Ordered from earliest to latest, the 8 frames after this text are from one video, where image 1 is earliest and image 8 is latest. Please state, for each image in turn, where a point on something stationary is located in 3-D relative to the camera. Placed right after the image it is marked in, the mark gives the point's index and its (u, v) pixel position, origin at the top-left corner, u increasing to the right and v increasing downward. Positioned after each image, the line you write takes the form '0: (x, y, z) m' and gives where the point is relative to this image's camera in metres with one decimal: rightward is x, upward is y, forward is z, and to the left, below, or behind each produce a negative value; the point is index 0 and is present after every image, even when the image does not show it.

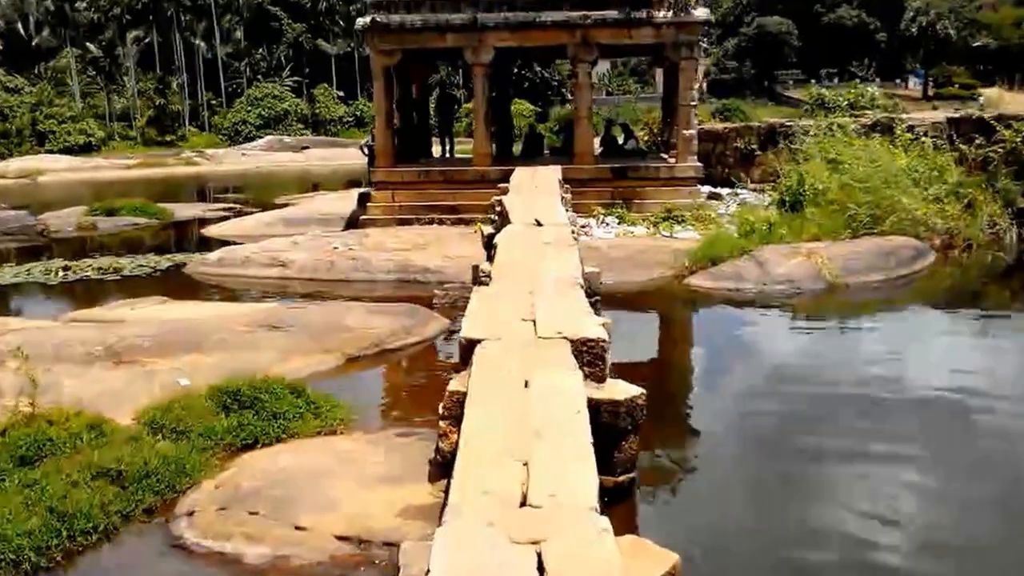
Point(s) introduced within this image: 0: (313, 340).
0: (-1.7, -0.5, +9.5) m
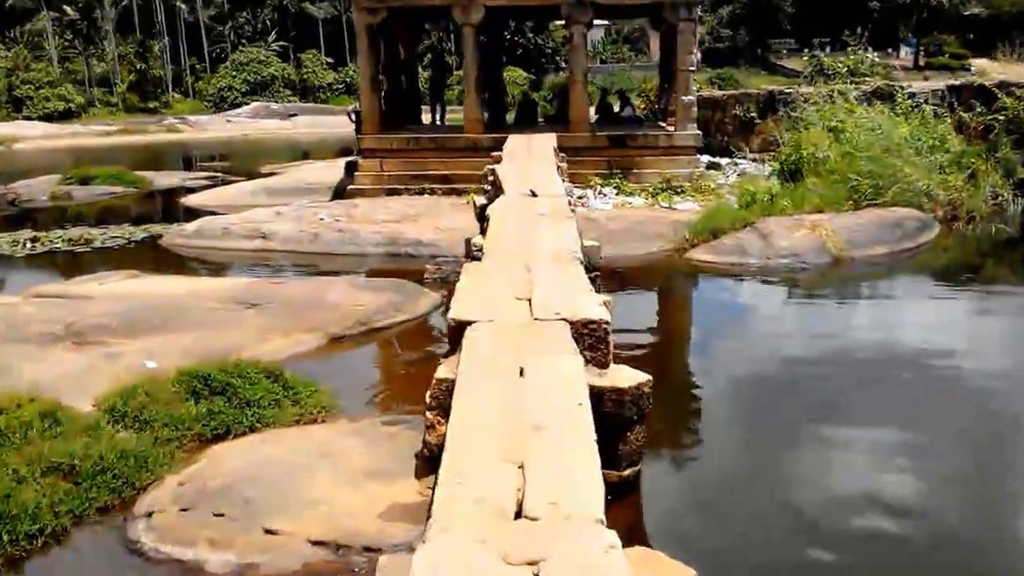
0: (-1.7, -0.3, +9.0) m
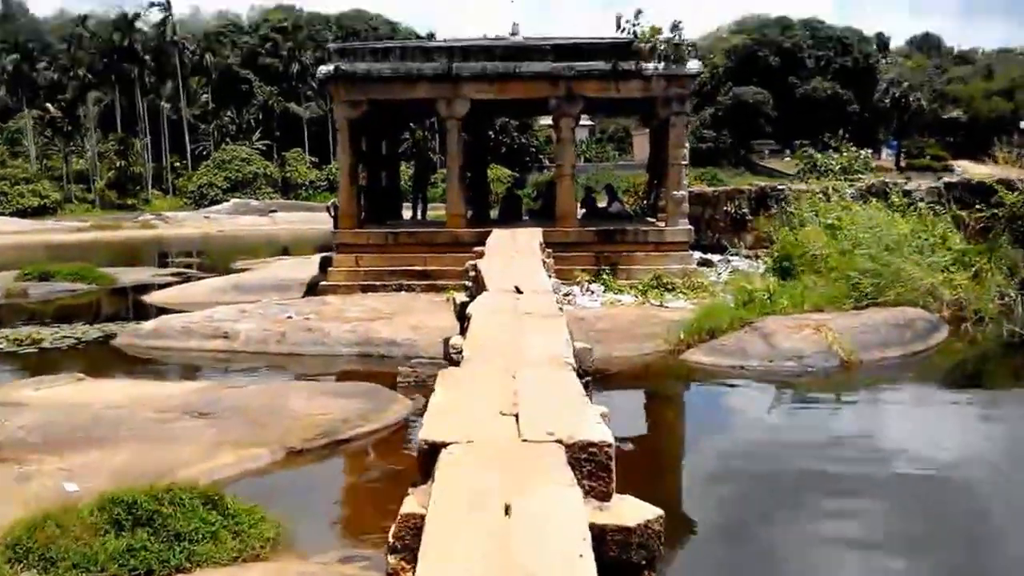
0: (-1.9, -1.0, +8.0) m
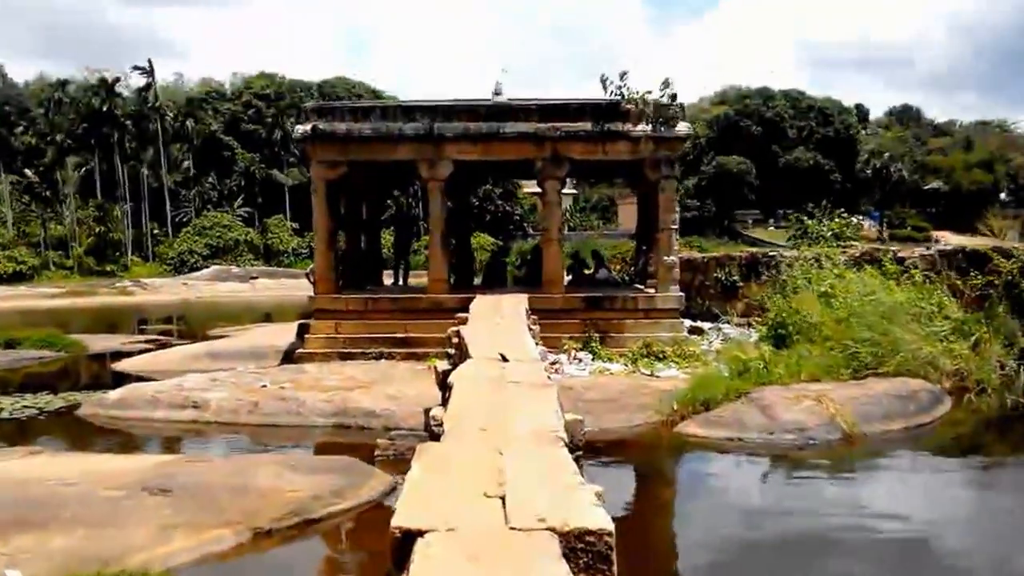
0: (-2.0, -1.4, +7.3) m
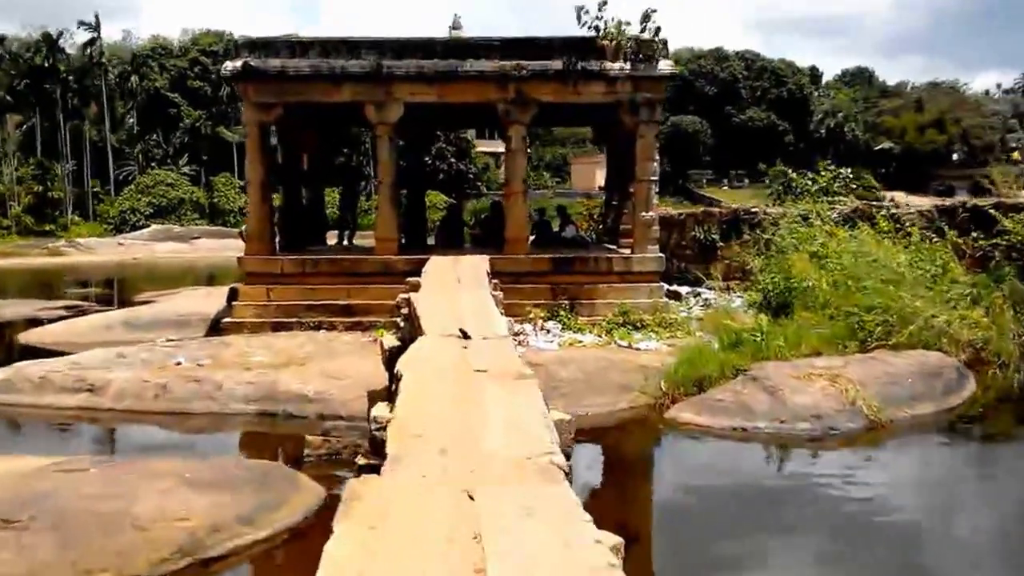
0: (-2.1, -1.2, +5.4) m
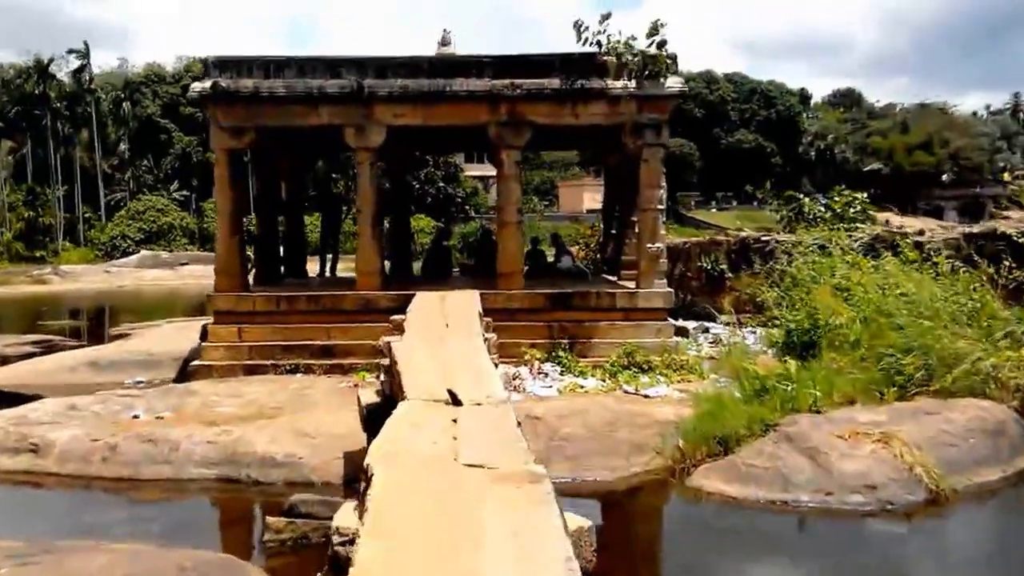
0: (-2.1, -1.5, +4.1) m
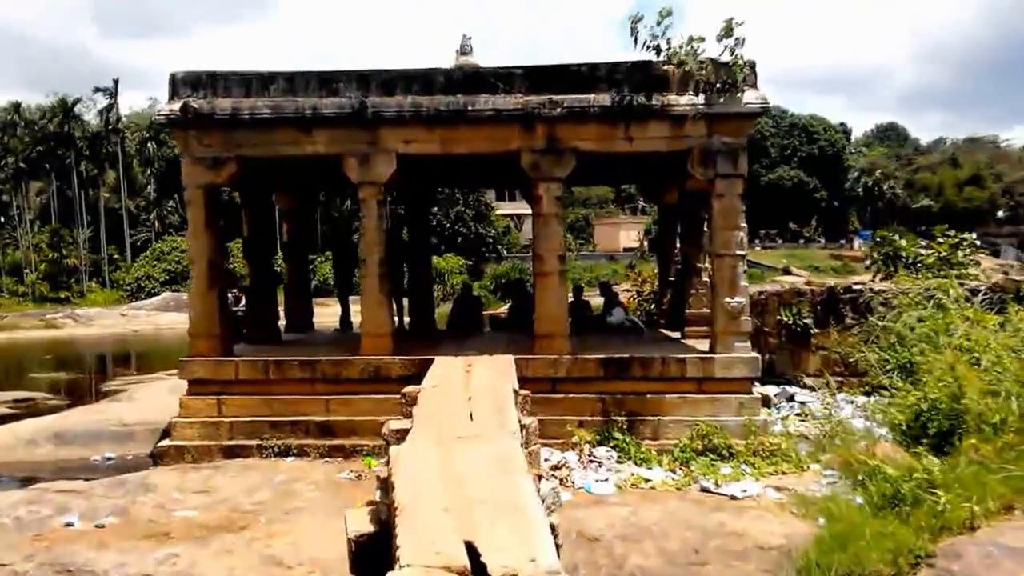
0: (-2.0, -1.8, +1.5) m
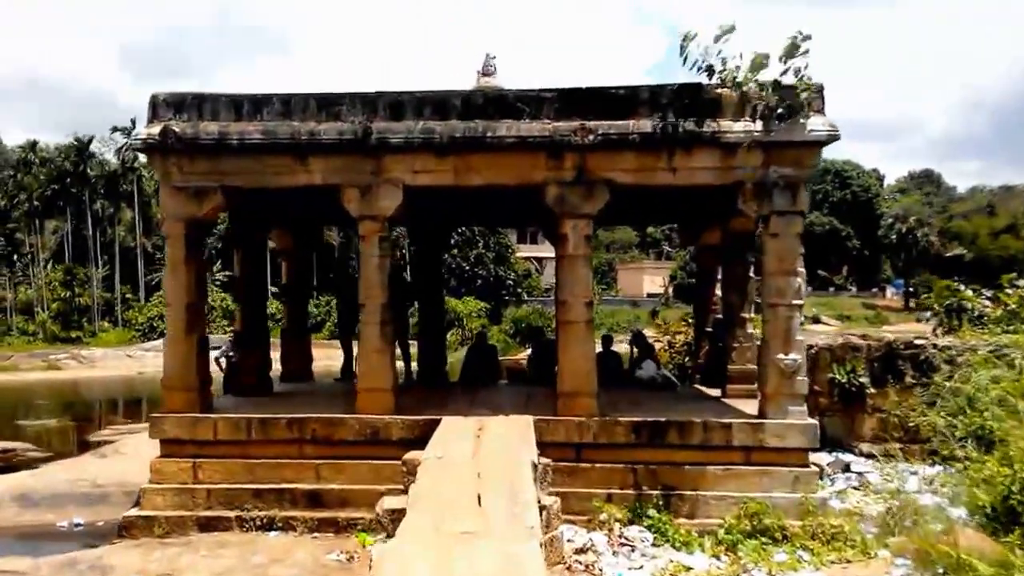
0: (-2.0, -1.8, +0.2) m
